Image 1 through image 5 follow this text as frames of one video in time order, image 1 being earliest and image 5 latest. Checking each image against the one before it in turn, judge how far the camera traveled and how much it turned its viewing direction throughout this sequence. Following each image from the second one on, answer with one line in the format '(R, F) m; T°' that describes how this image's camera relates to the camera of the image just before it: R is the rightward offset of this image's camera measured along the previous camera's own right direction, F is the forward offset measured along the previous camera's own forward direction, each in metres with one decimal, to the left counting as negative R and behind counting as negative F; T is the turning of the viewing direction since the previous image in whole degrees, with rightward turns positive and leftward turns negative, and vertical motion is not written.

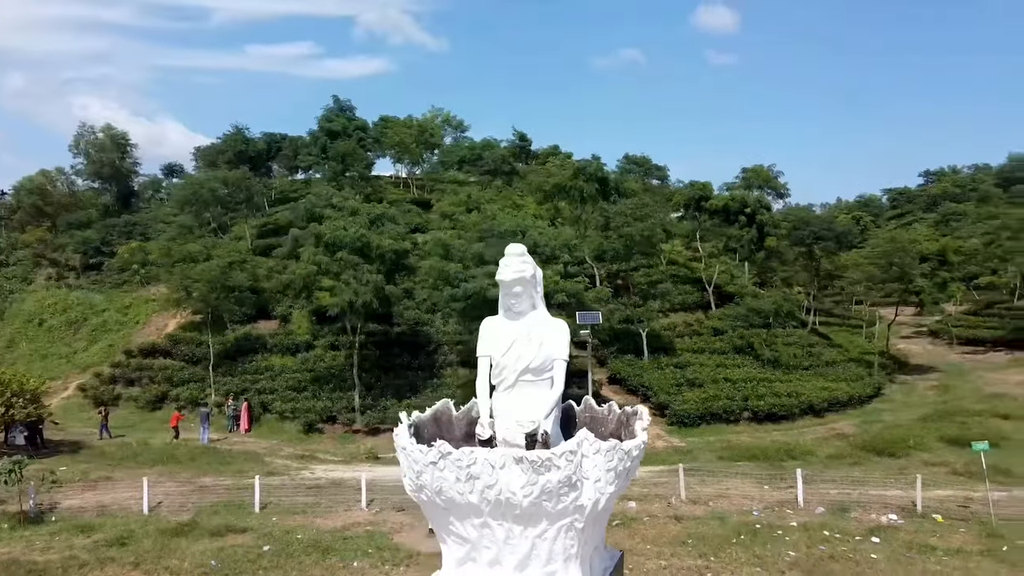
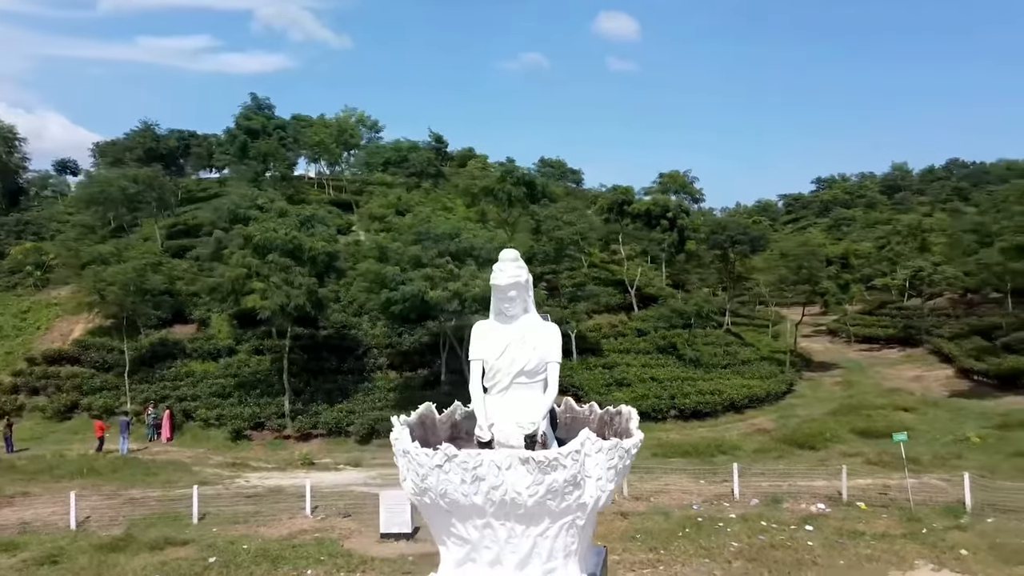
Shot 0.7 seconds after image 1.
(-0.6, -0.1) m; +7°
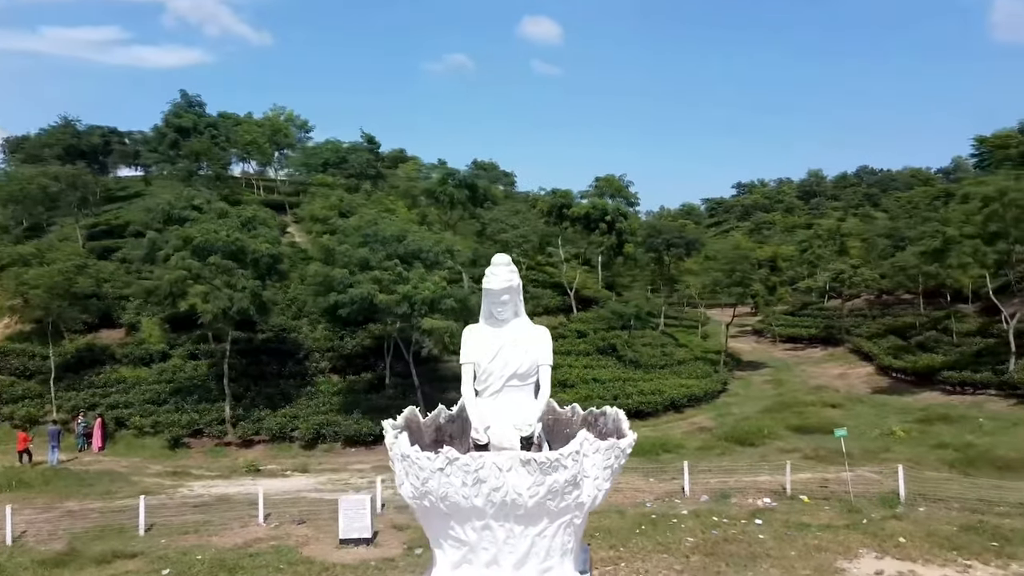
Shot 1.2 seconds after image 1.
(-0.4, -0.1) m; +5°
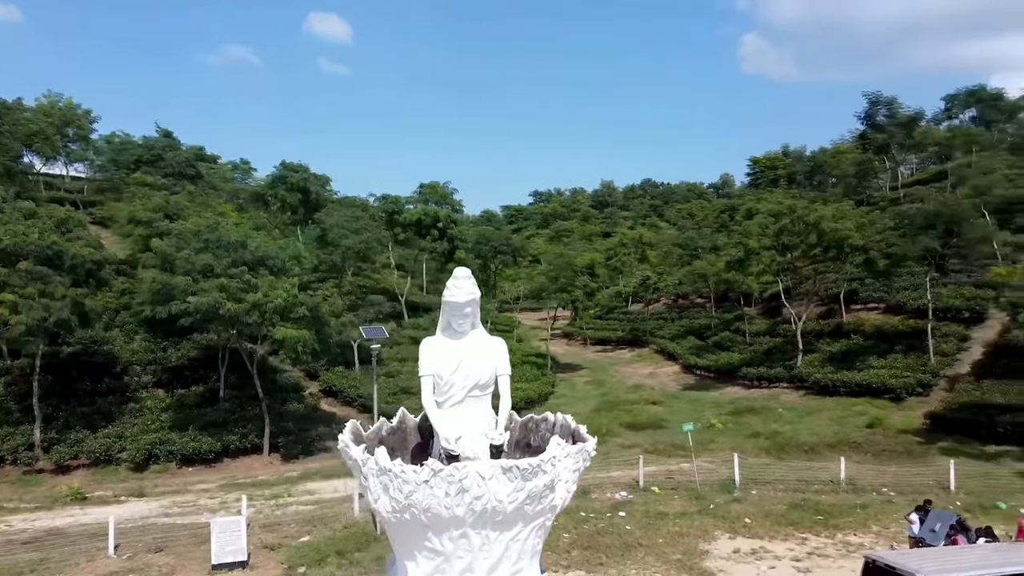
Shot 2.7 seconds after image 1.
(-1.1, 0.0) m; +14°
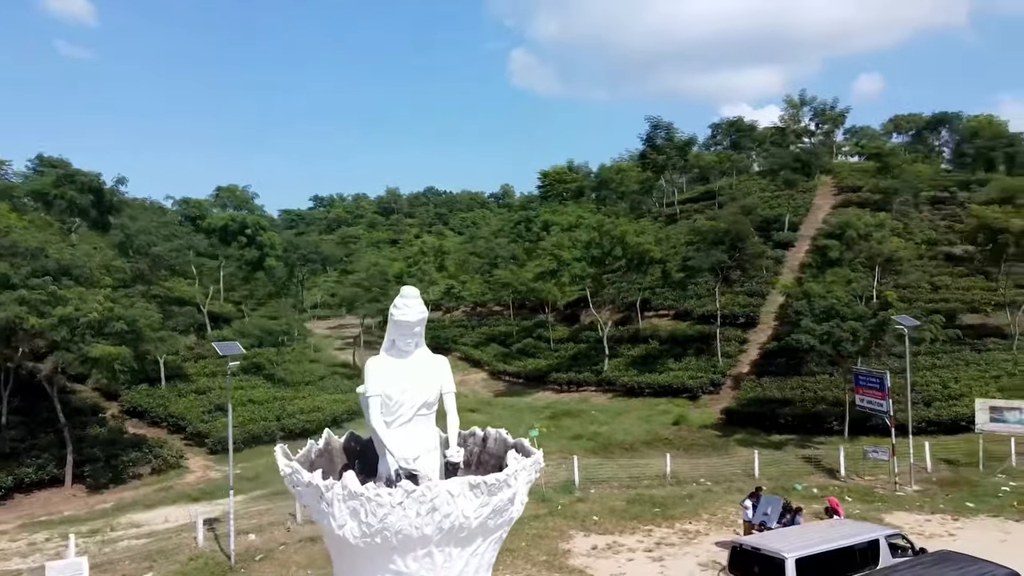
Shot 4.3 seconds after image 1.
(-1.2, 0.0) m; +16°
